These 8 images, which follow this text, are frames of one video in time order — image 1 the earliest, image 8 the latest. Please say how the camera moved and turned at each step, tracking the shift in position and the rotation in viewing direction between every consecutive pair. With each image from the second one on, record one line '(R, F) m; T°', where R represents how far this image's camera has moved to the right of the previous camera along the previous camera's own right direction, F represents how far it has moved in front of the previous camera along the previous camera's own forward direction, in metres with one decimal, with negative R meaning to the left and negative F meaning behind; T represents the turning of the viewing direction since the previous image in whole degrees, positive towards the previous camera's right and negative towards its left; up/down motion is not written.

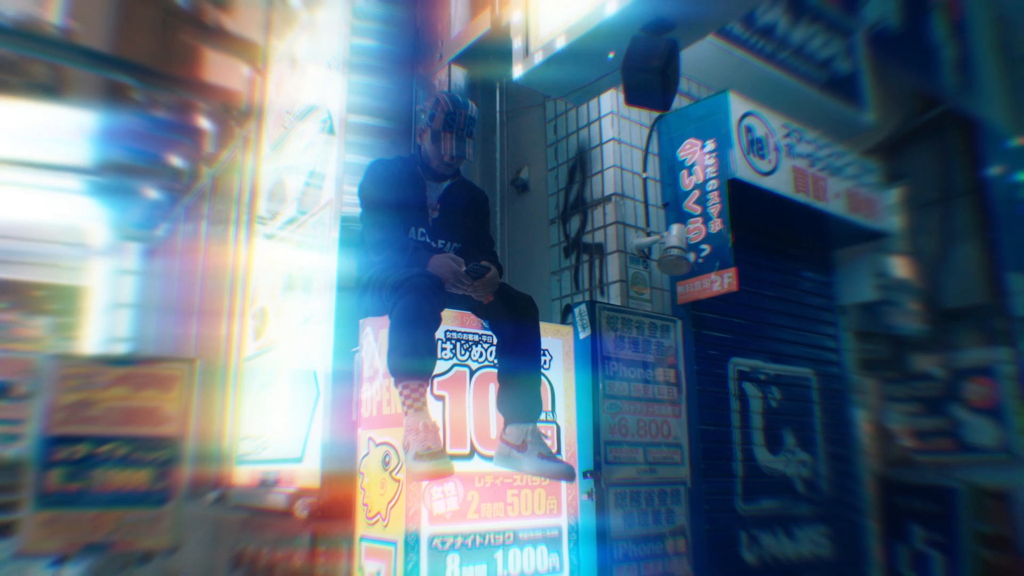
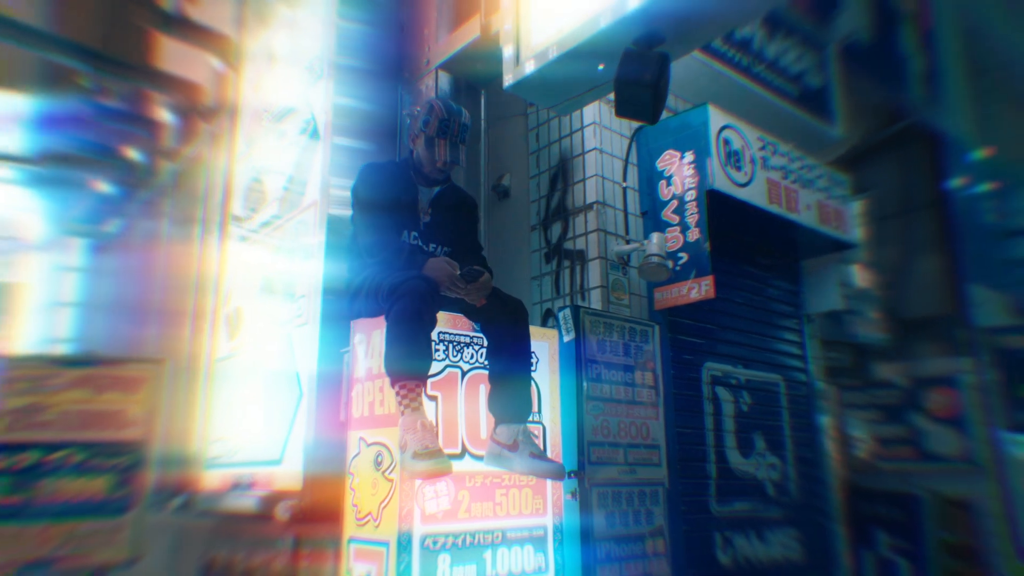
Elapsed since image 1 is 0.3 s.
(-0.2, -0.1) m; +4°
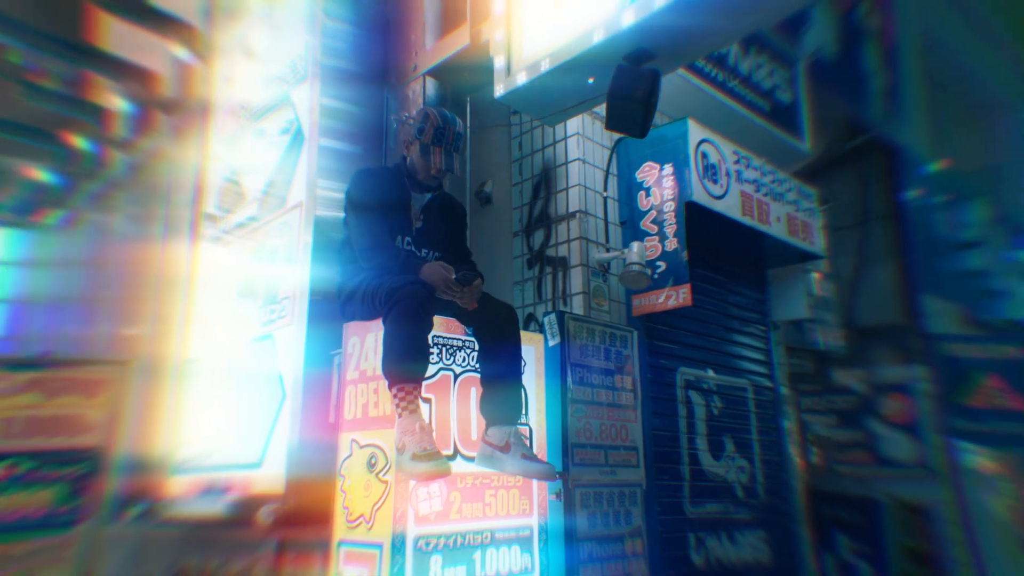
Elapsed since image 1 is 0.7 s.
(-0.2, -0.1) m; +4°
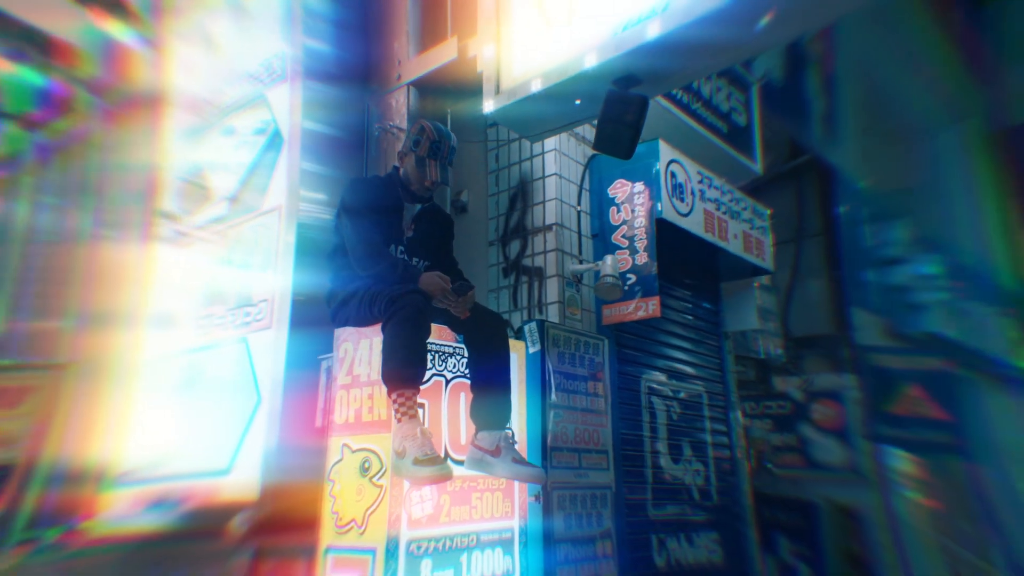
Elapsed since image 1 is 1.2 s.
(-0.3, -0.1) m; +6°
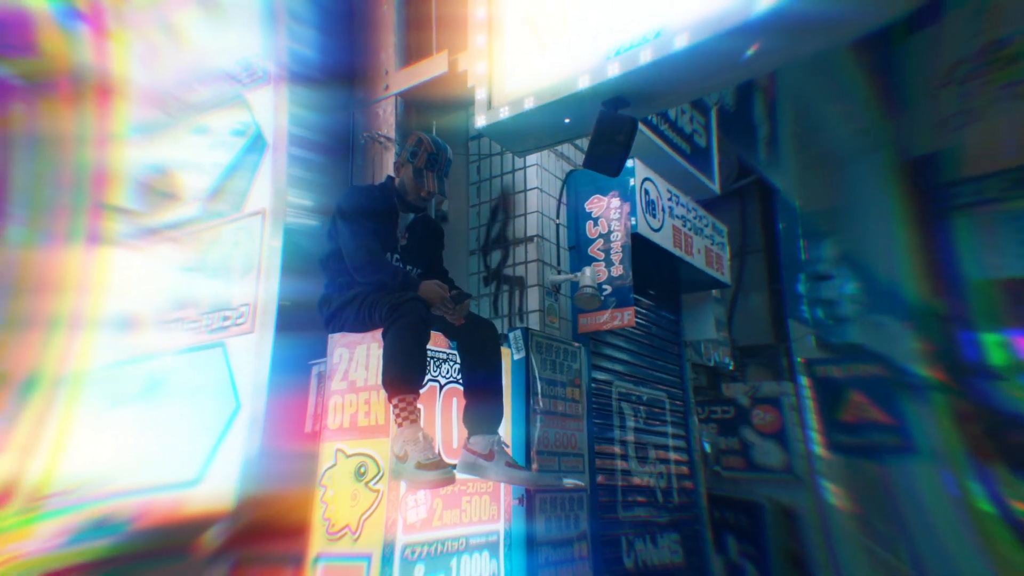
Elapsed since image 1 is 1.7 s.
(-0.3, -0.1) m; +6°
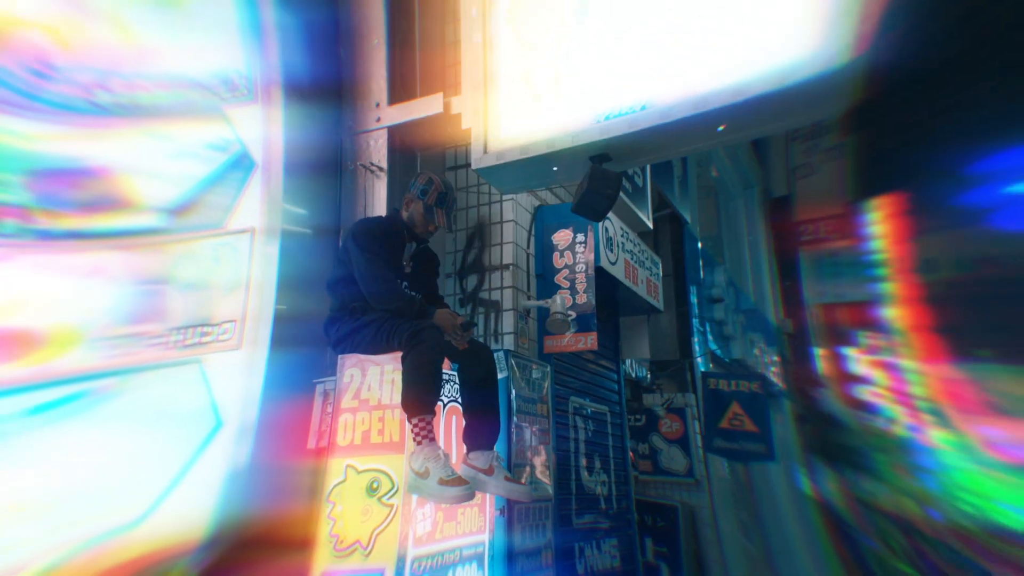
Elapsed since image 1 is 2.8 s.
(-0.6, -0.2) m; +10°
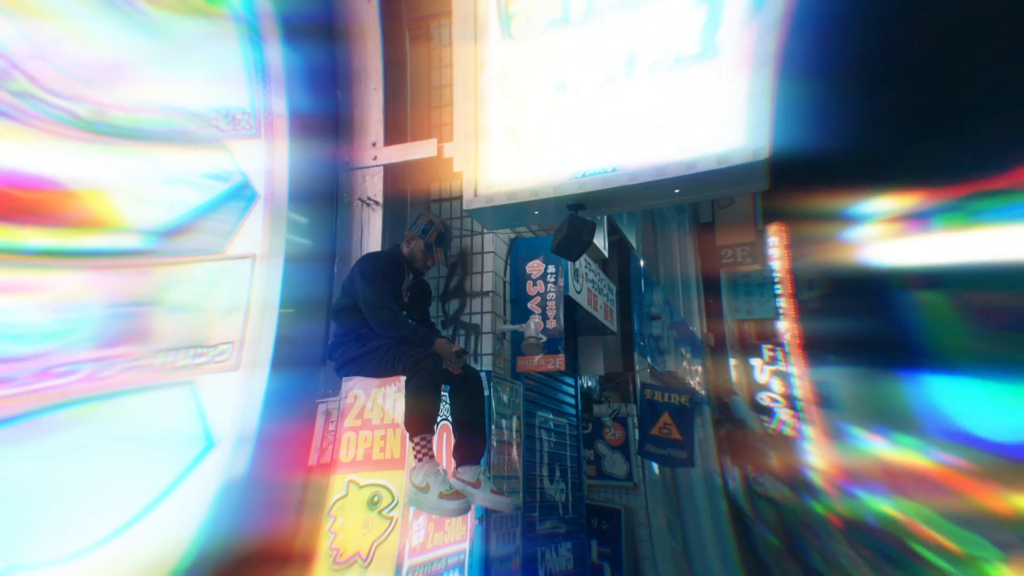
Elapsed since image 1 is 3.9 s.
(-0.3, -0.4) m; +6°
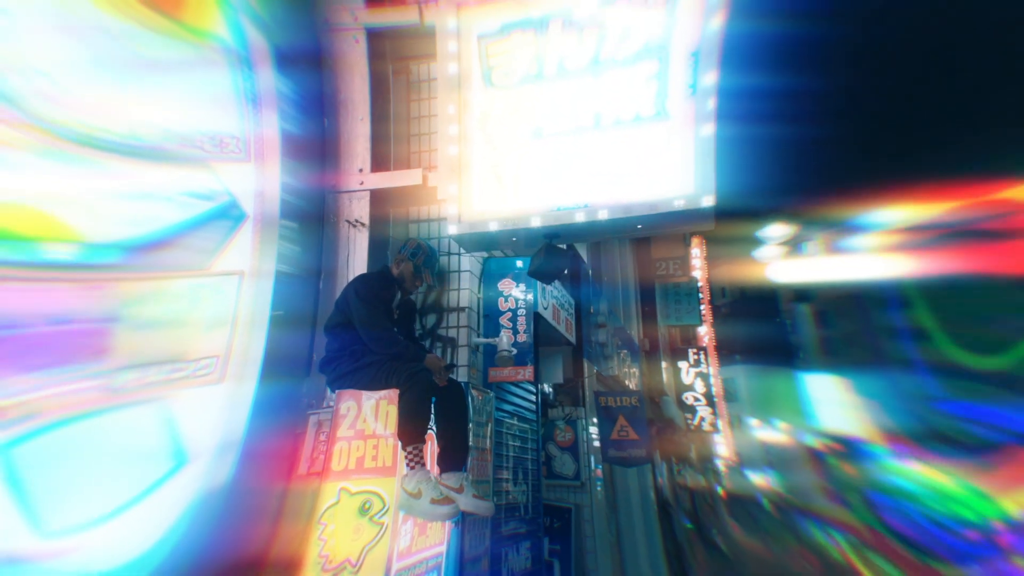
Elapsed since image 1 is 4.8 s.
(-0.3, -0.3) m; +5°
